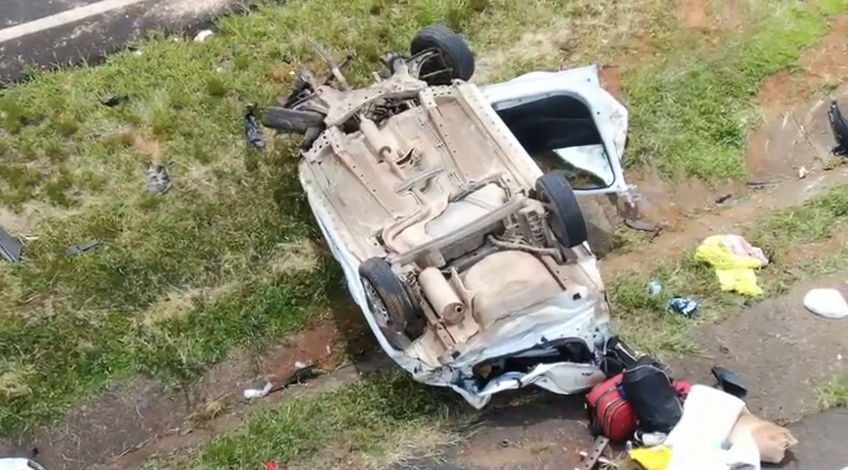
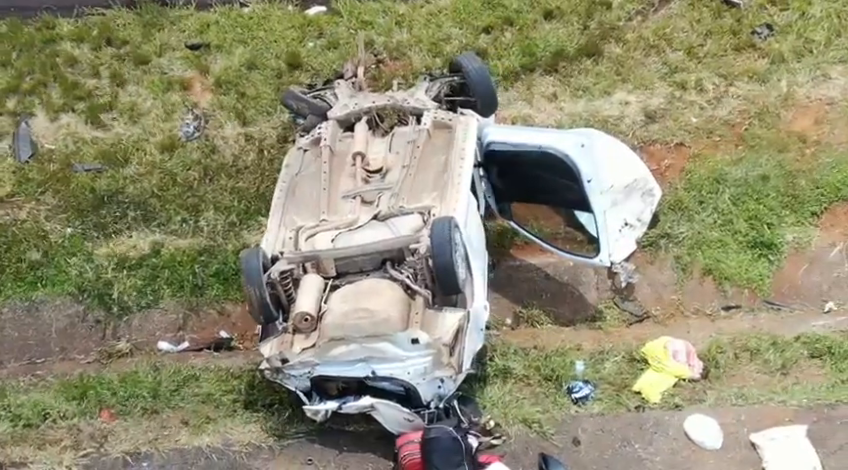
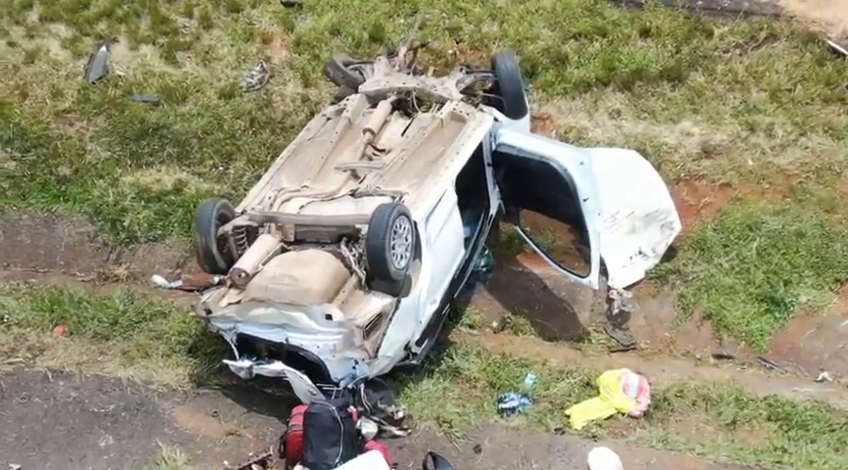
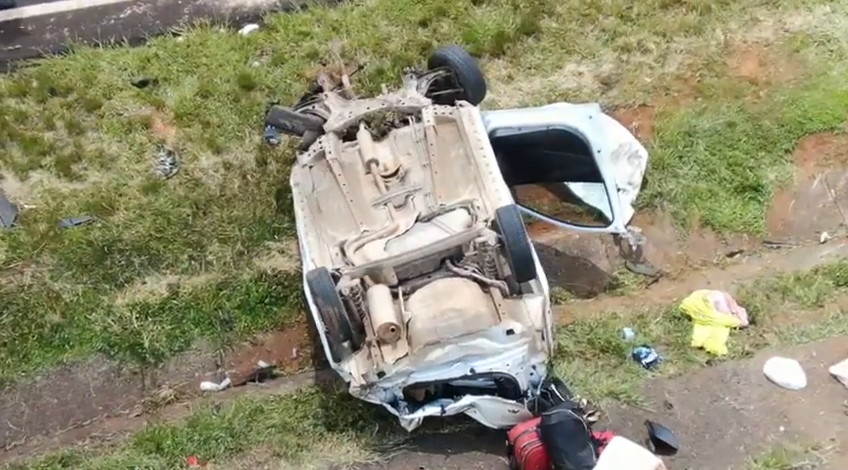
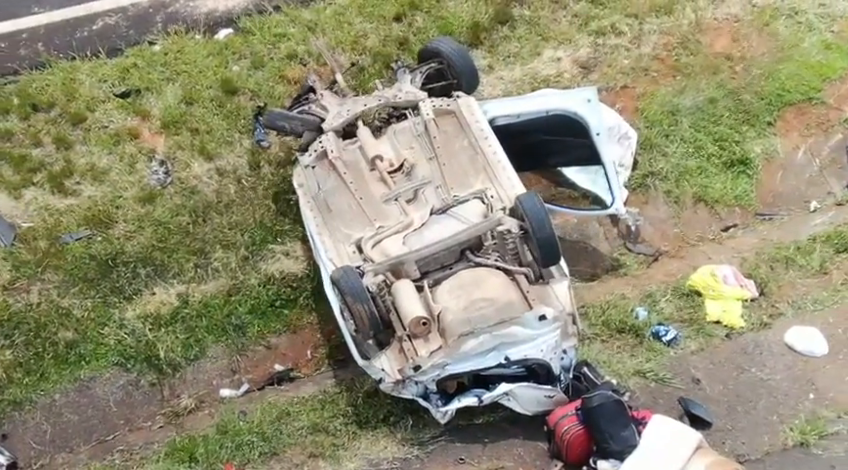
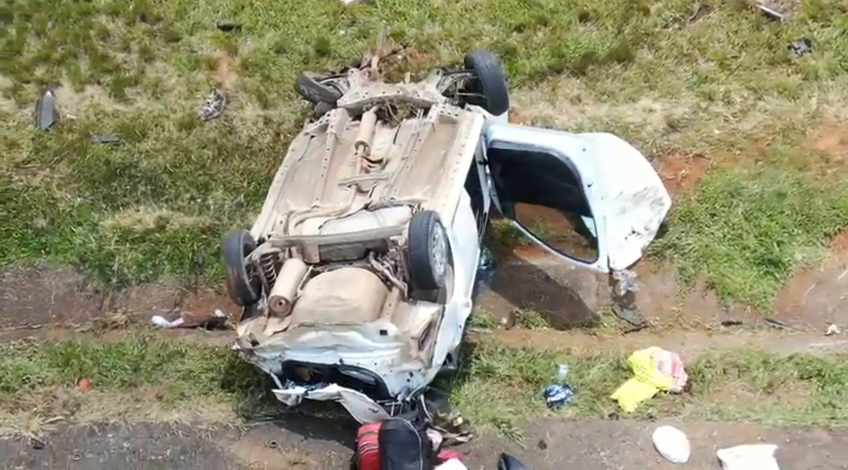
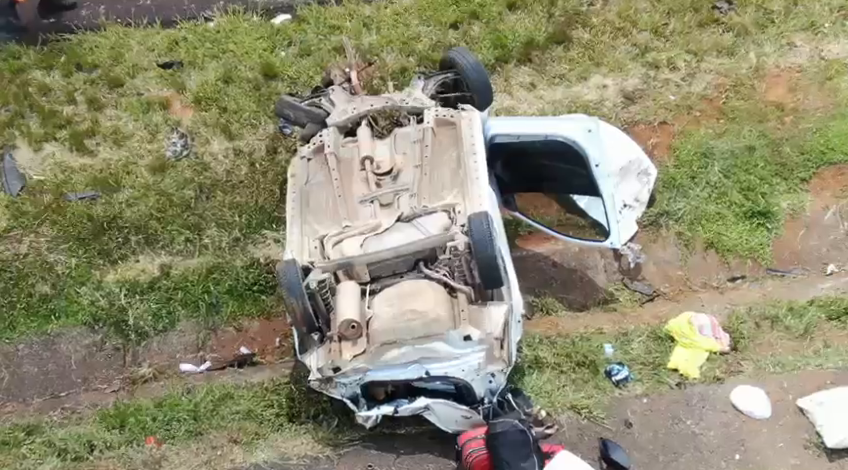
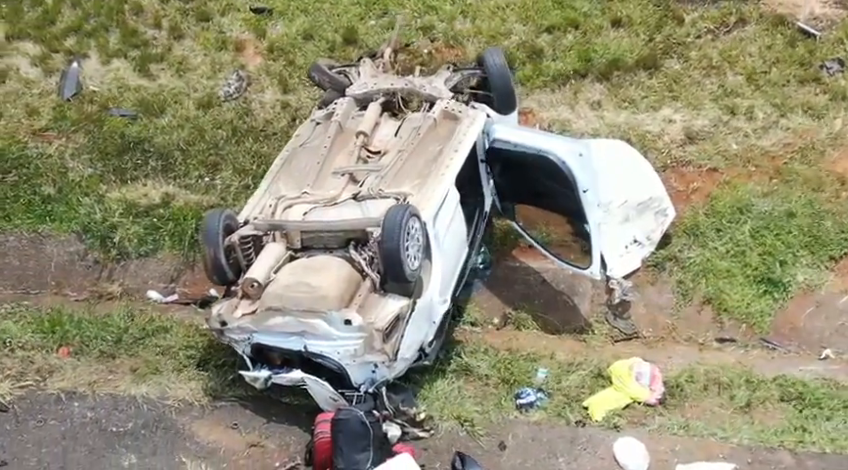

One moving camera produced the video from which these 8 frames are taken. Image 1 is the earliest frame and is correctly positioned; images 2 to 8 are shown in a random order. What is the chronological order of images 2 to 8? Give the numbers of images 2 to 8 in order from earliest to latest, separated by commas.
5, 4, 7, 2, 6, 8, 3
